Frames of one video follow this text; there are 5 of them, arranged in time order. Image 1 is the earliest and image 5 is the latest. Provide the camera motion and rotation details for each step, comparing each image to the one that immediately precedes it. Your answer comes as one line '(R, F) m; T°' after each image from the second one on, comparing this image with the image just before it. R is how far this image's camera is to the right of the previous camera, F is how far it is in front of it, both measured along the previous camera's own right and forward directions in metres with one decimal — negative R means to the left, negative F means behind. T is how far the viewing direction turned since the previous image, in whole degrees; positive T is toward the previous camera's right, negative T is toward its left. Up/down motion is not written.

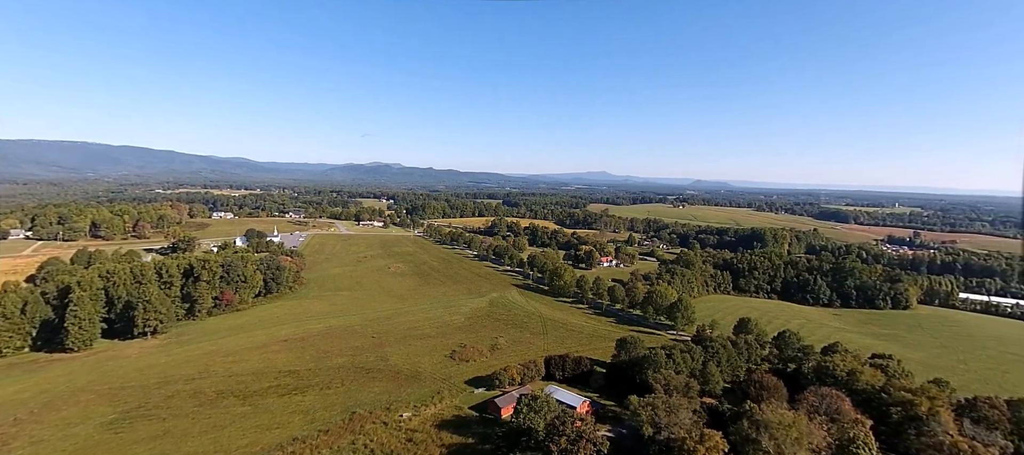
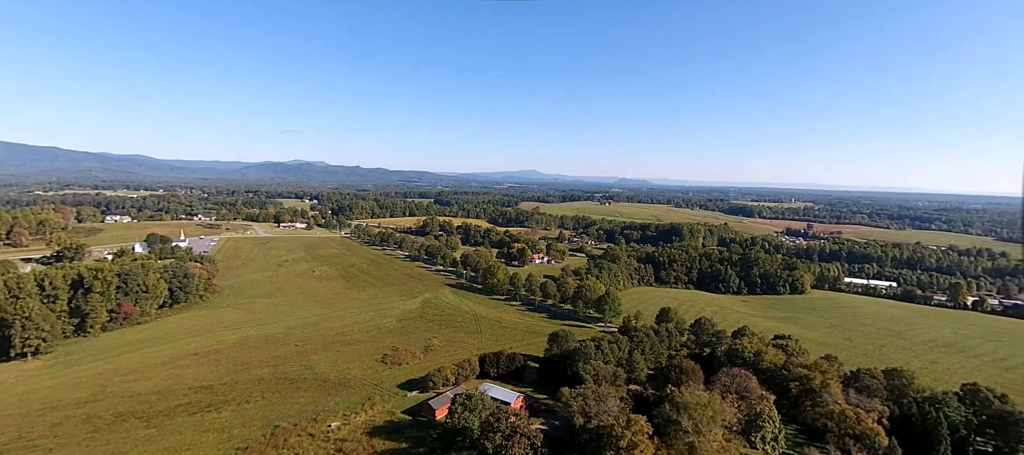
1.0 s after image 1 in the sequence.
(+0.7, -0.1) m; +8°
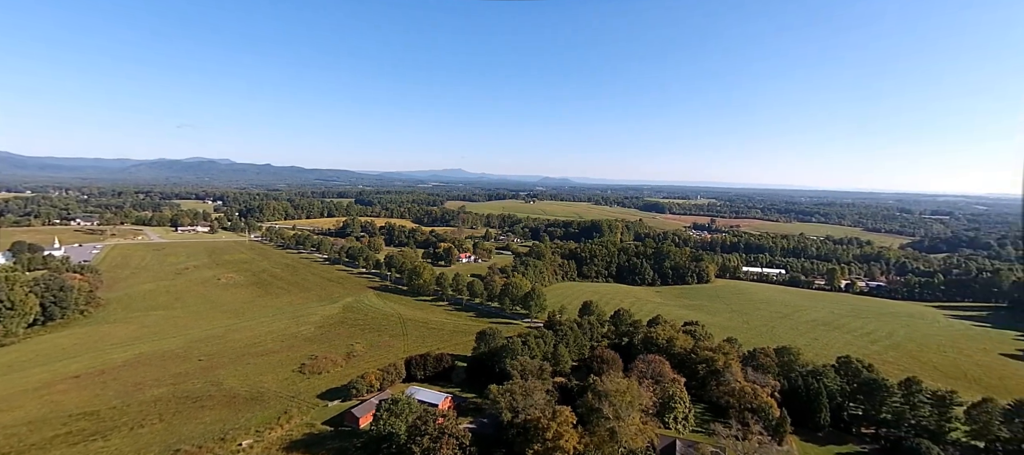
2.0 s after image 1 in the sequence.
(+0.7, -0.1) m; +9°
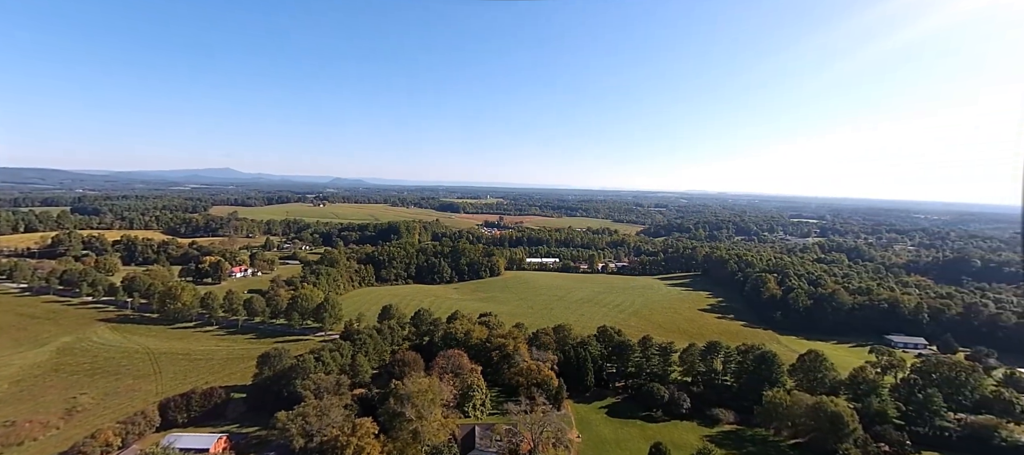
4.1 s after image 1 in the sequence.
(+1.8, -0.4) m; +23°
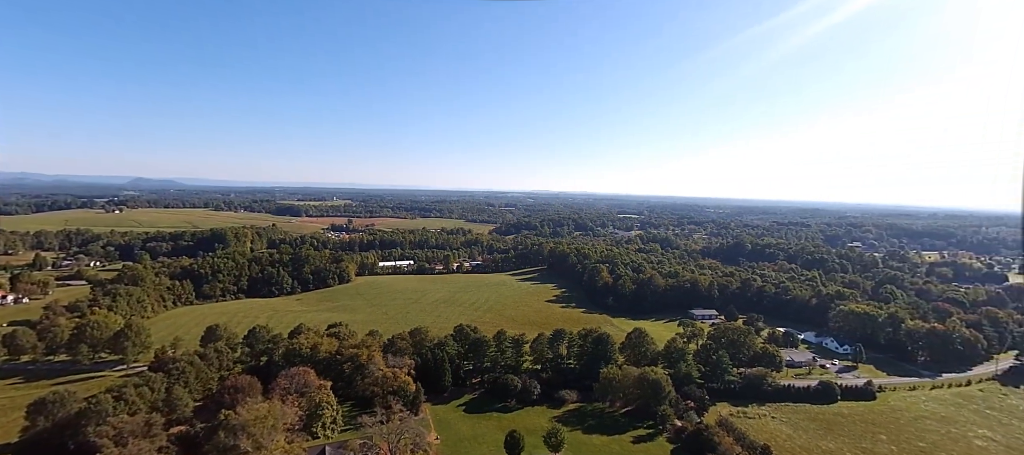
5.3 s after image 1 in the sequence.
(+1.4, -0.2) m; +17°
